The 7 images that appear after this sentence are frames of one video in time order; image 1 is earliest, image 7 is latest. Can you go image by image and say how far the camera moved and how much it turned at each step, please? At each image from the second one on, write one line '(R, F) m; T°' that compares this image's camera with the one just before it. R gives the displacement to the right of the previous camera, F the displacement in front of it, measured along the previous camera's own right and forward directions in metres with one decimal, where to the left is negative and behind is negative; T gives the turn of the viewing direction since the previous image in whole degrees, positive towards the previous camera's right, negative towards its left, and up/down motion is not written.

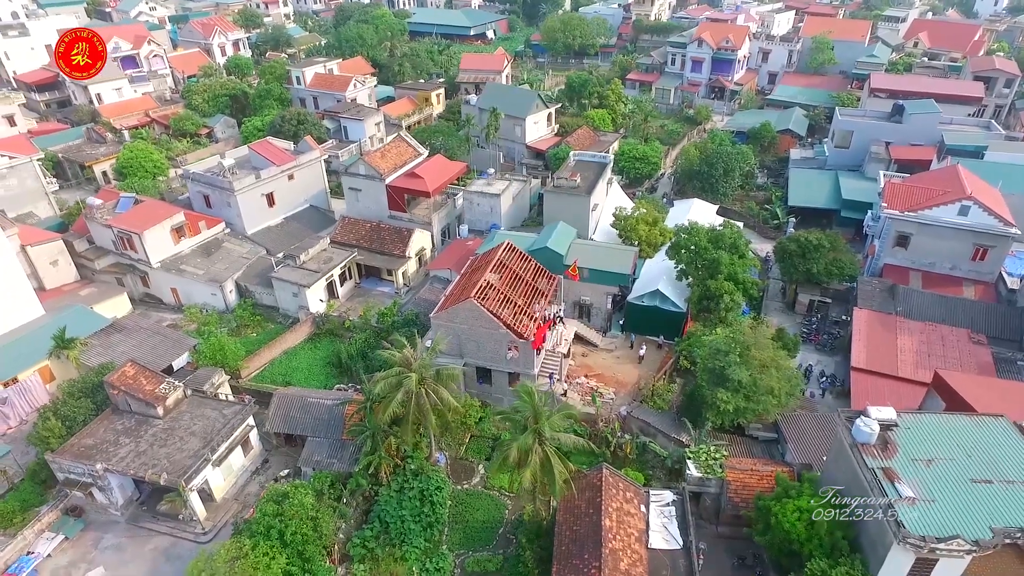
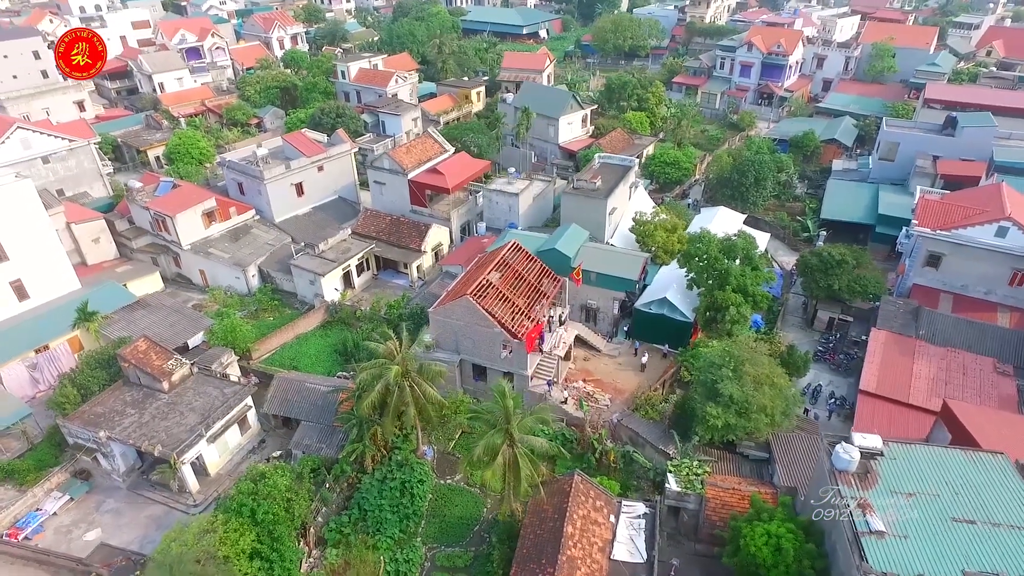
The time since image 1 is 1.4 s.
(+2.0, +0.2) m; -5°
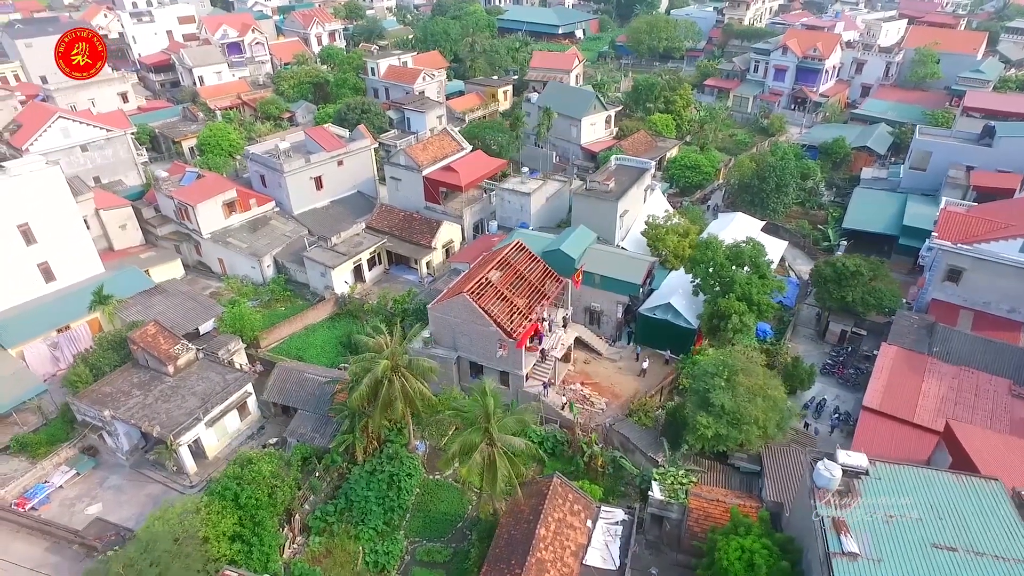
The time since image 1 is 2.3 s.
(+1.4, +0.1) m; -3°
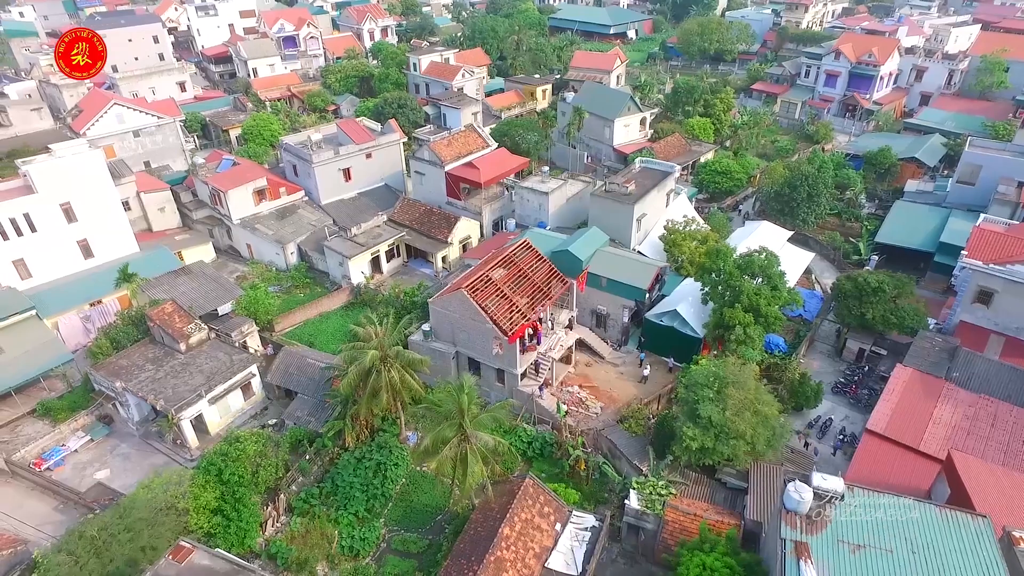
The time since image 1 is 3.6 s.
(+1.9, +0.1) m; -5°
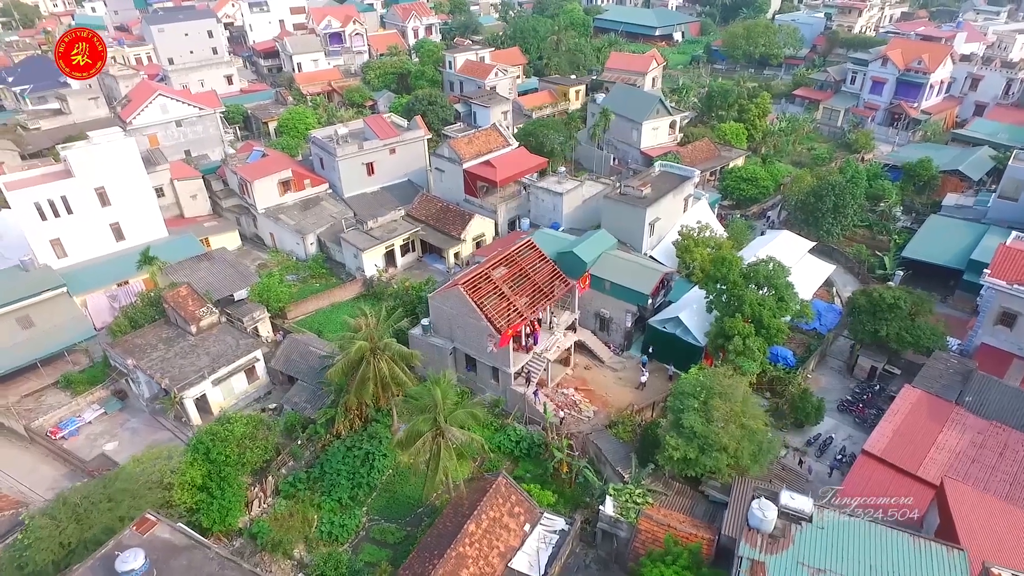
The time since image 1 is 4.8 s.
(+1.7, 0.0) m; -4°
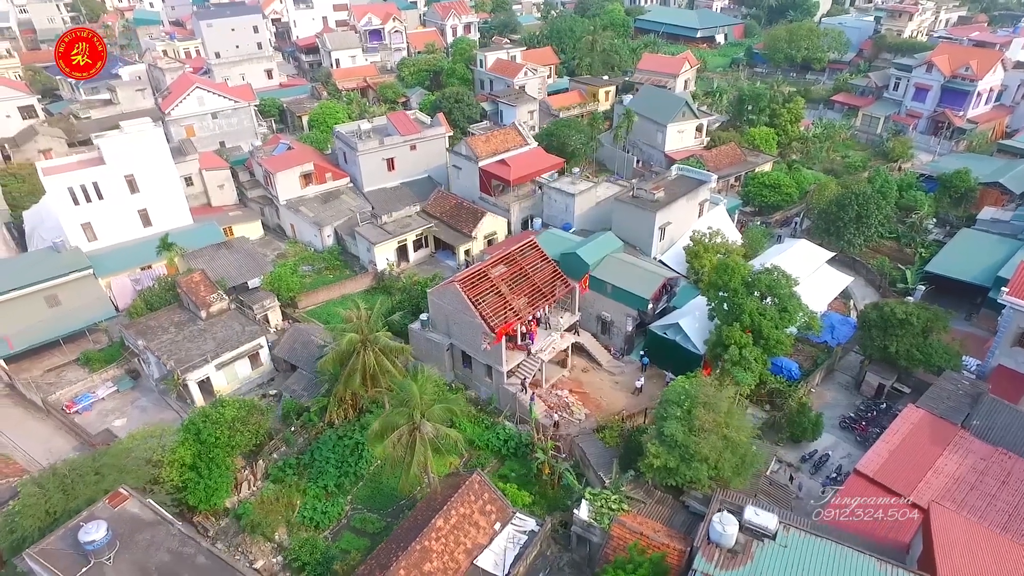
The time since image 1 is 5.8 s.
(+1.6, 0.0) m; -4°
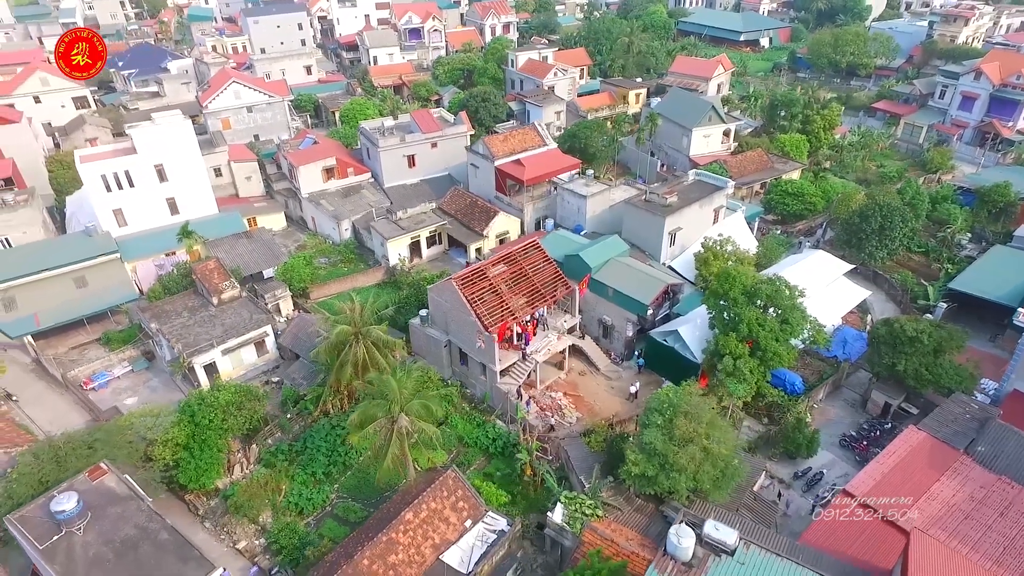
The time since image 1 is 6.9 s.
(+1.6, 0.0) m; -4°
